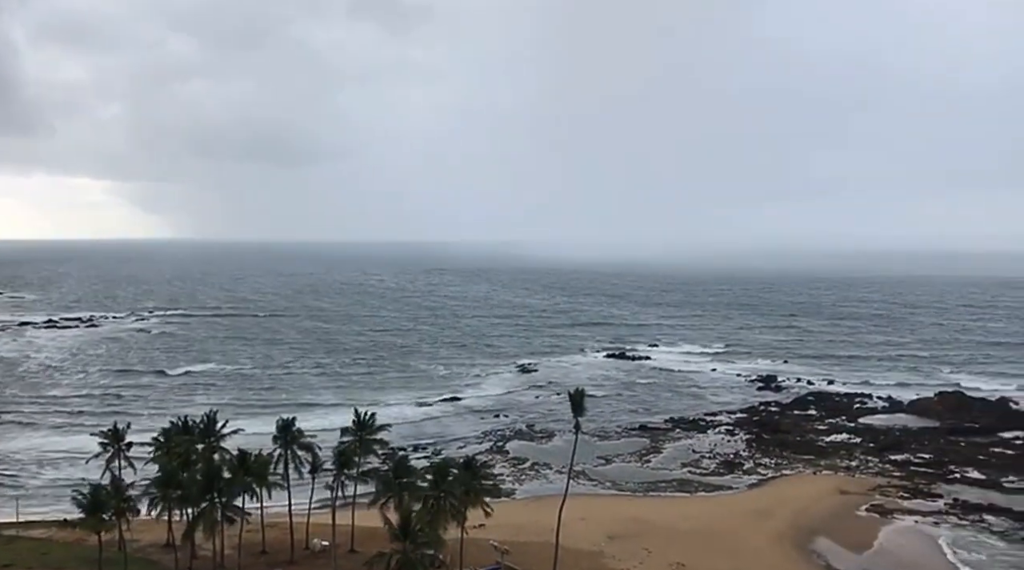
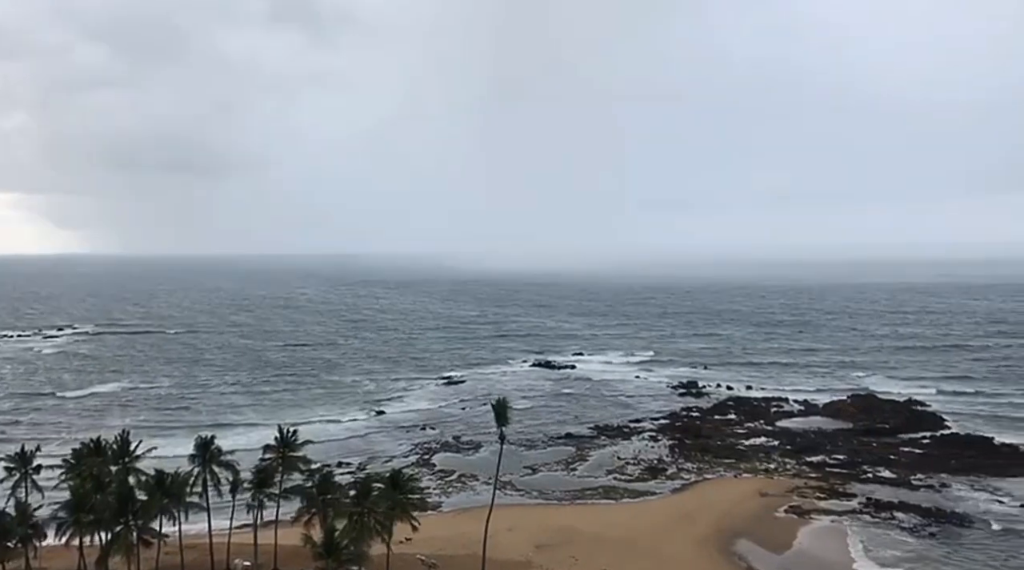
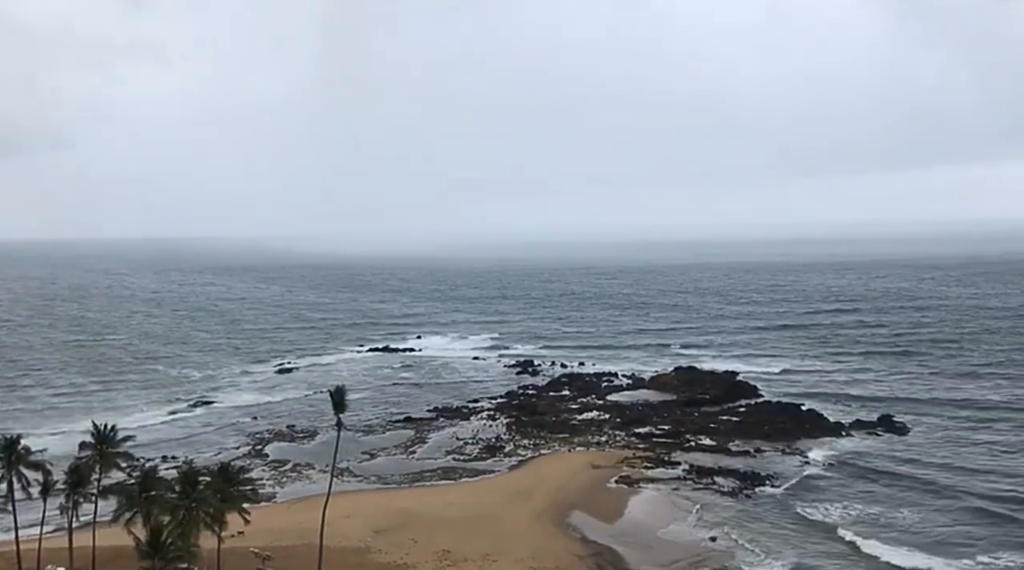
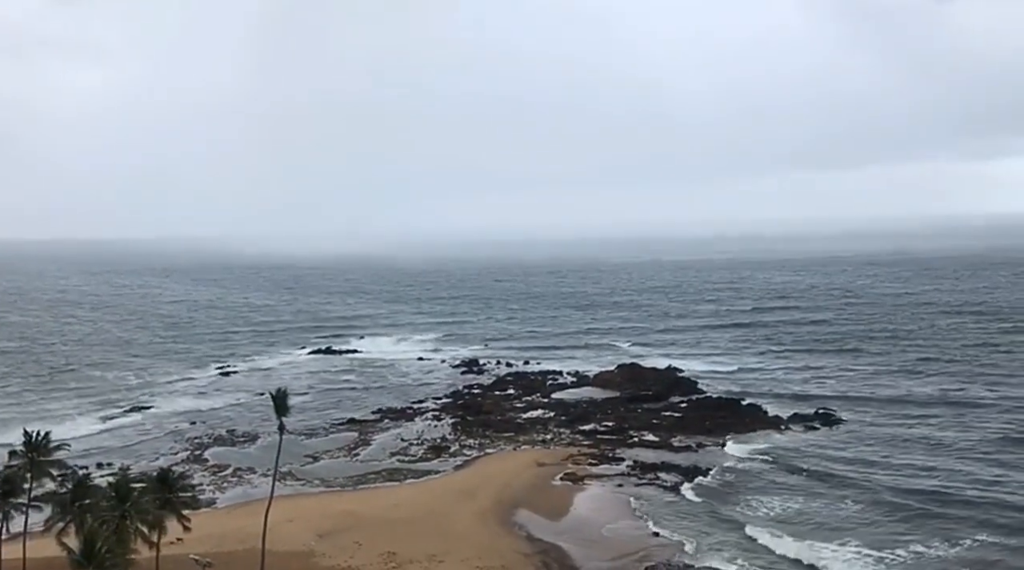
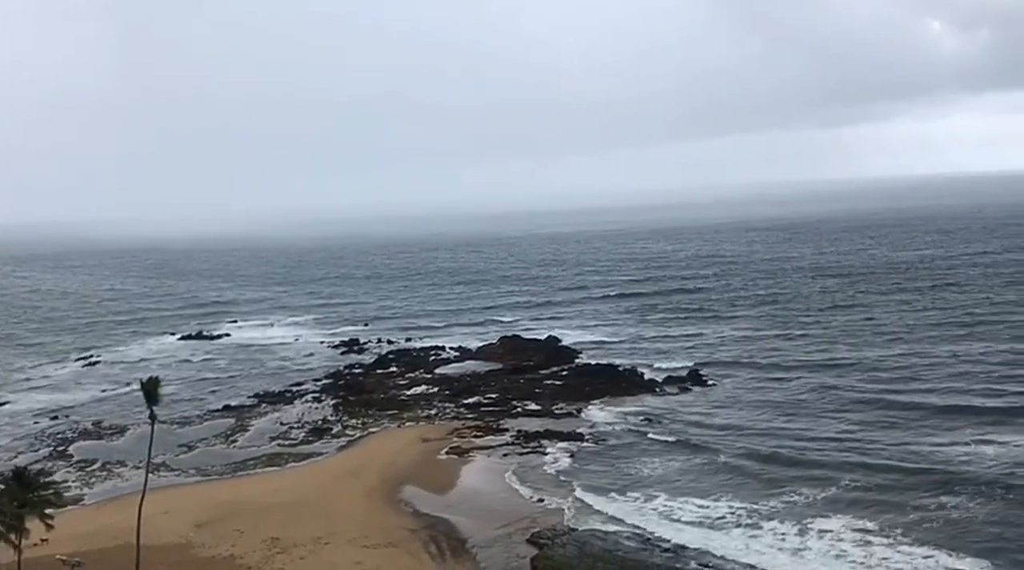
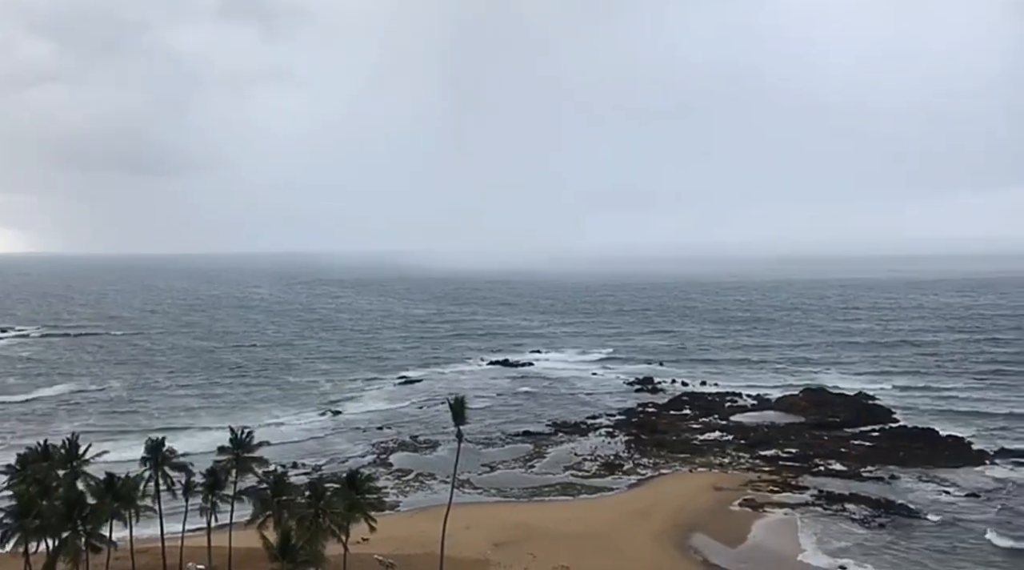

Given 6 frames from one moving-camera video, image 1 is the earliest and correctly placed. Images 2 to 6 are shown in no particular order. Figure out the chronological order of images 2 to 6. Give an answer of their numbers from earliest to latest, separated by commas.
2, 6, 3, 4, 5
